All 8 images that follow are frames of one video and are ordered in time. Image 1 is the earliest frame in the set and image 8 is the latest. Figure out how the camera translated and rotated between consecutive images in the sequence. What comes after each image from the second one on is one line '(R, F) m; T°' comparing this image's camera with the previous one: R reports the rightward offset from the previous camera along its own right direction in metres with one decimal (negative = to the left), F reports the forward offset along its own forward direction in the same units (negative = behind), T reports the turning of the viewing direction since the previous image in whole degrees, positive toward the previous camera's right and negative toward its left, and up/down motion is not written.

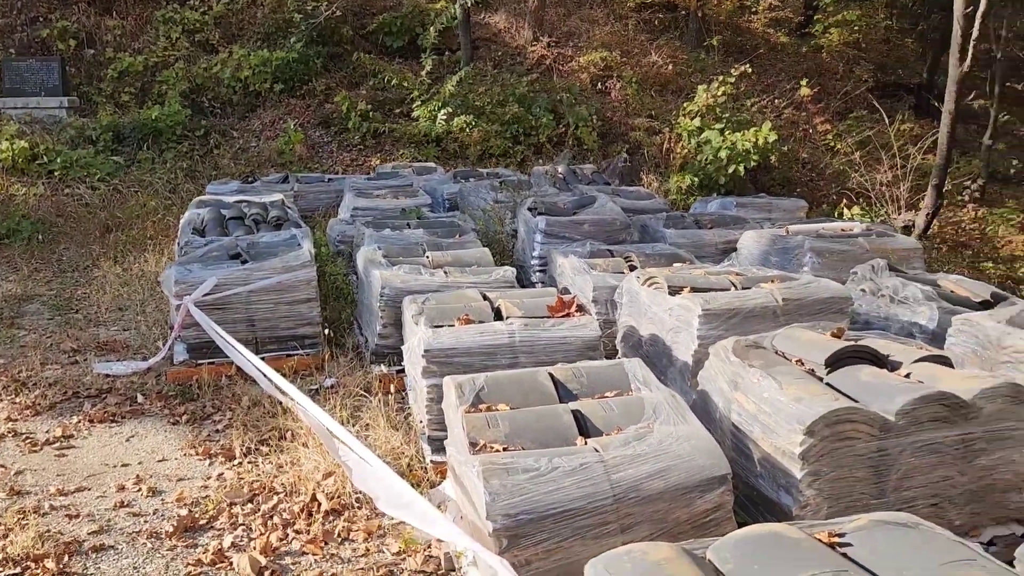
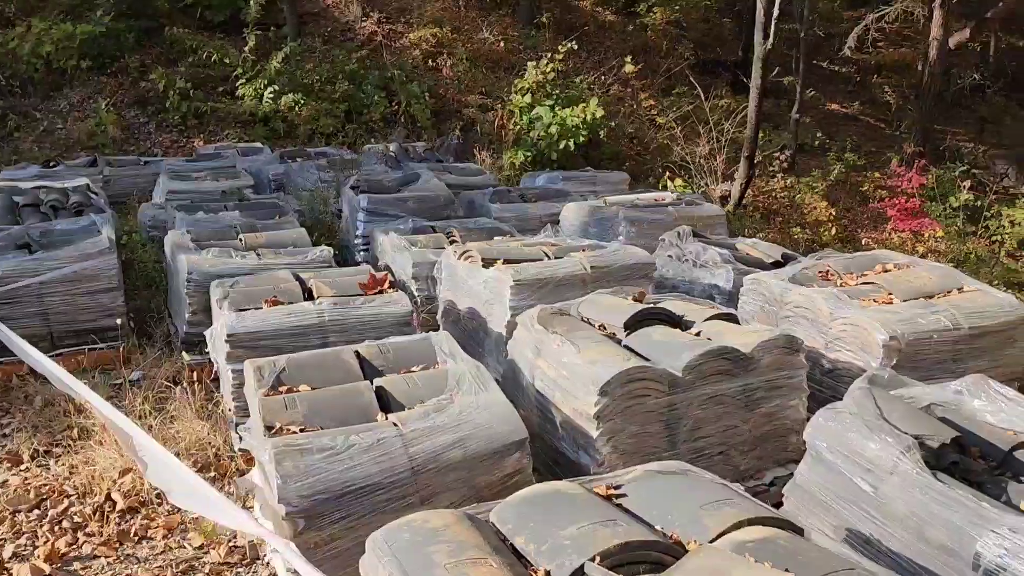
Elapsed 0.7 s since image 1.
(+0.1, 0.0) m; +10°
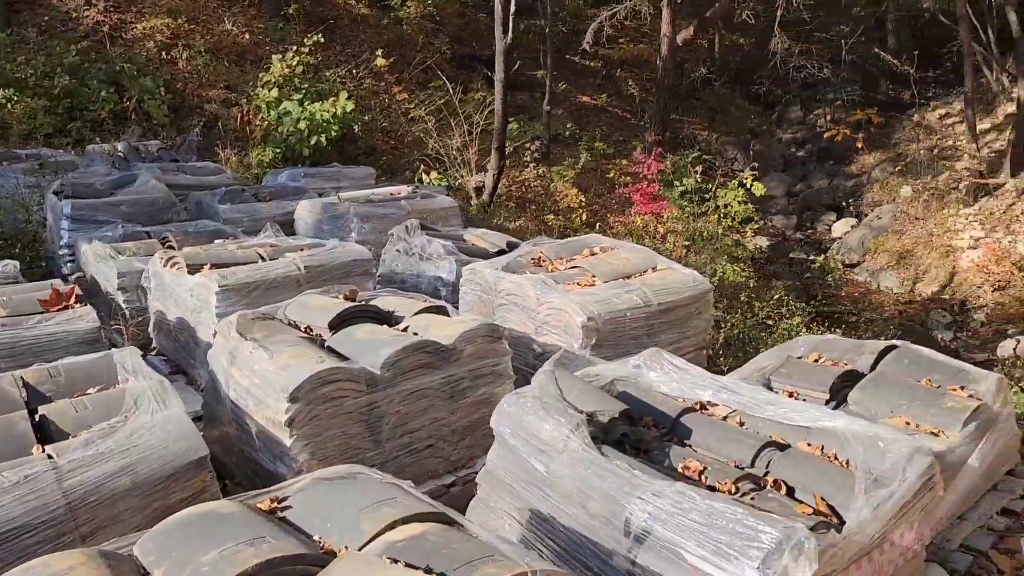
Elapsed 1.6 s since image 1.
(+0.2, 0.0) m; +14°
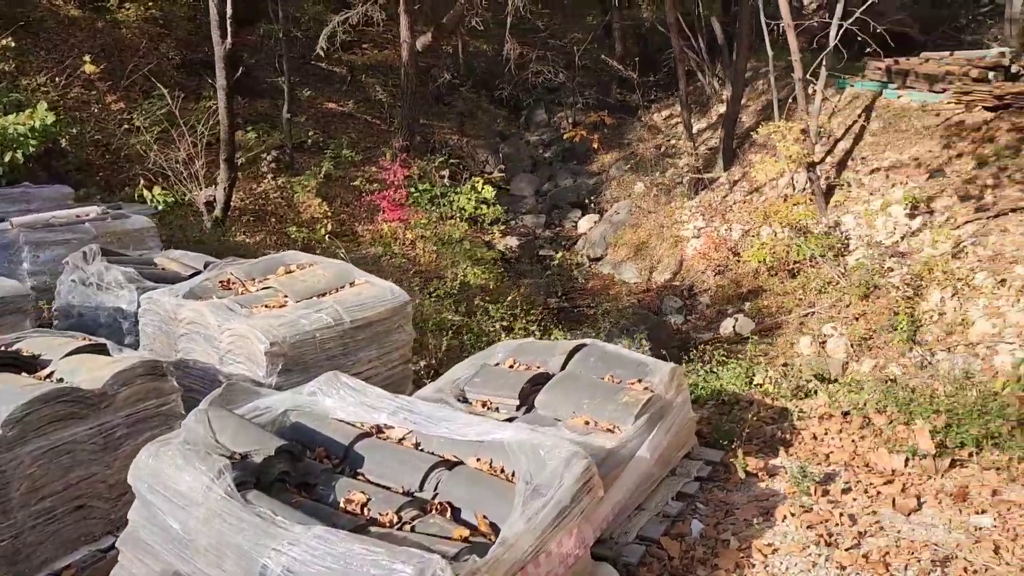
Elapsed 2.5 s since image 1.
(+0.3, +0.1) m; +15°
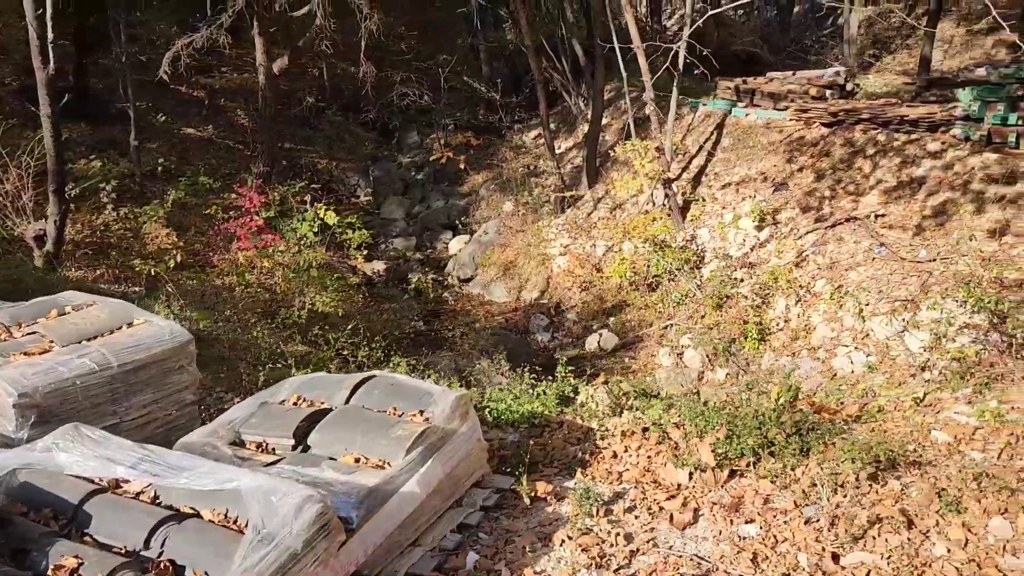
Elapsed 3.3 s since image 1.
(+0.3, 0.0) m; +7°
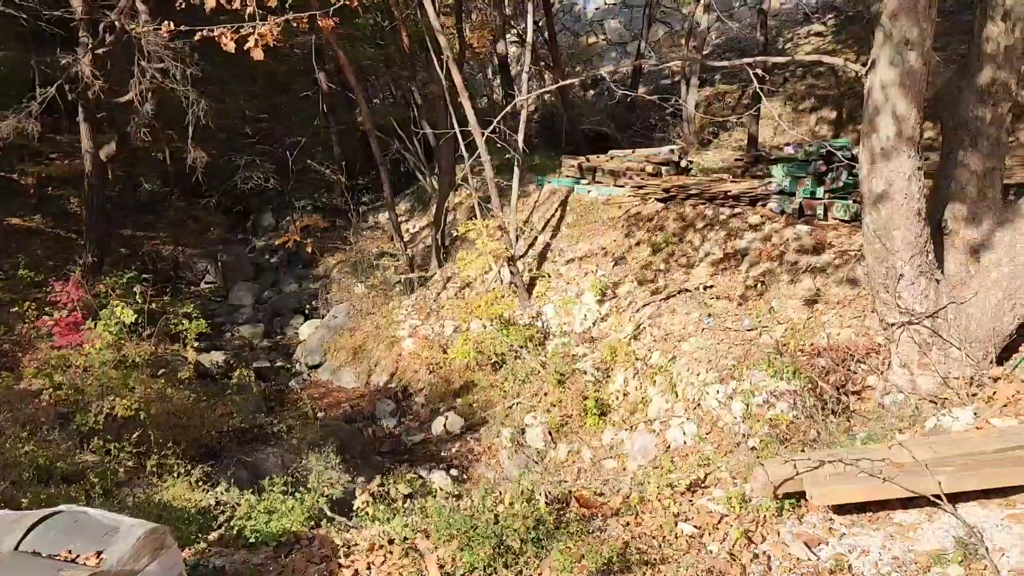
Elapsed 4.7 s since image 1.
(+0.5, +0.1) m; +8°
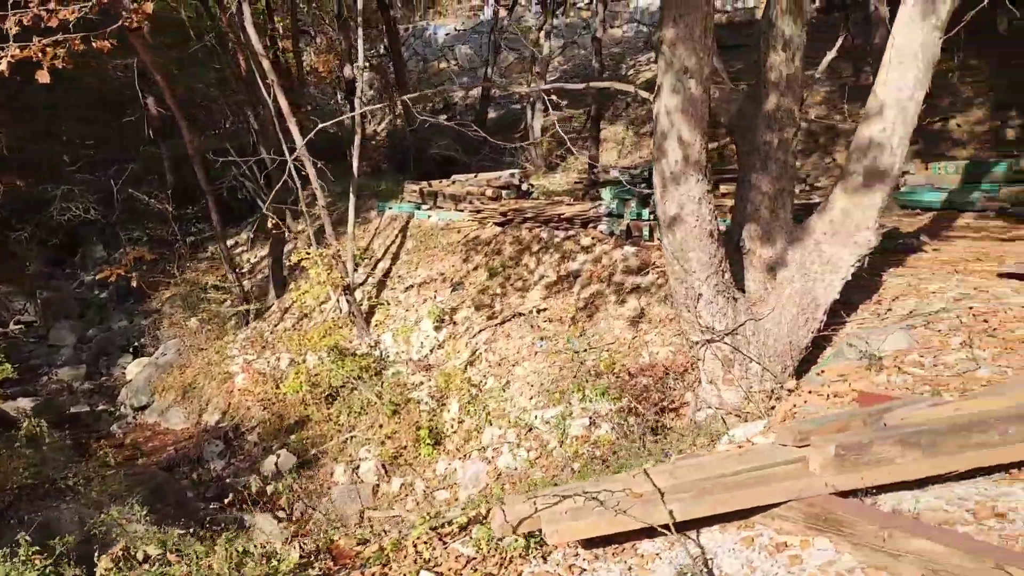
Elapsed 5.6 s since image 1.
(+0.5, +0.1) m; +9°
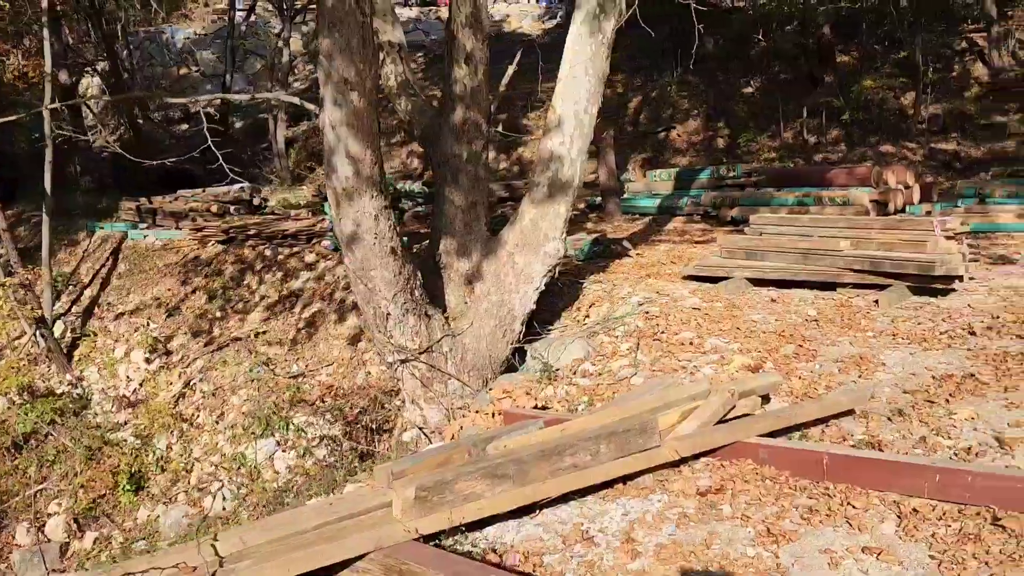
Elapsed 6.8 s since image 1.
(+0.7, +0.2) m; +15°
